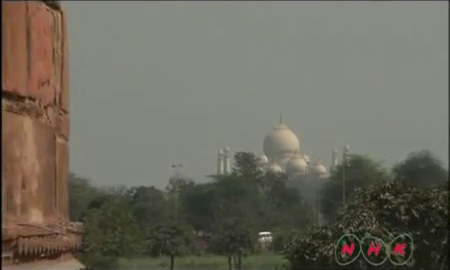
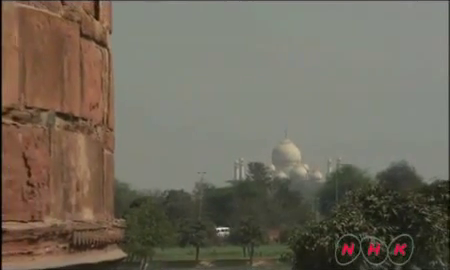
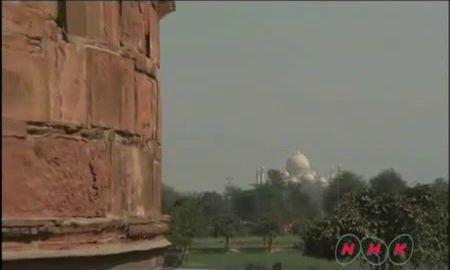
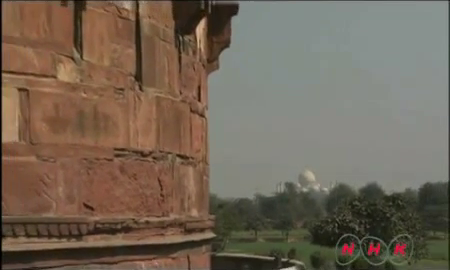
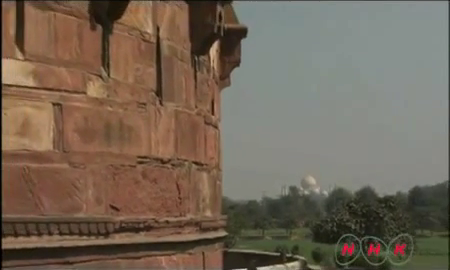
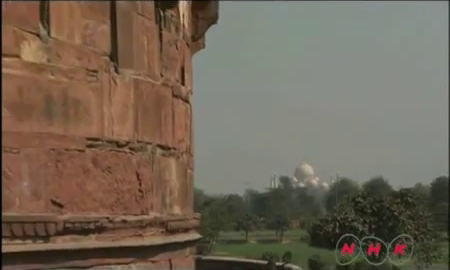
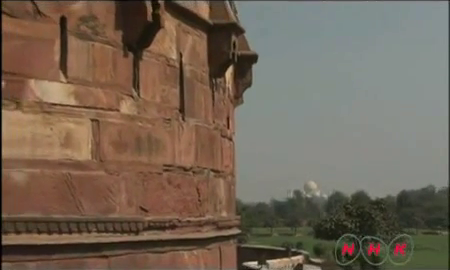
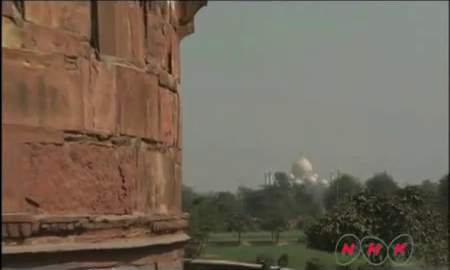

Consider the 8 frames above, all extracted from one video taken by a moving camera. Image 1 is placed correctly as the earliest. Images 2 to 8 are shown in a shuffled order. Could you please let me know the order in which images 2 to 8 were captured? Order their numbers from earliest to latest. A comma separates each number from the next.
2, 3, 8, 6, 4, 5, 7
